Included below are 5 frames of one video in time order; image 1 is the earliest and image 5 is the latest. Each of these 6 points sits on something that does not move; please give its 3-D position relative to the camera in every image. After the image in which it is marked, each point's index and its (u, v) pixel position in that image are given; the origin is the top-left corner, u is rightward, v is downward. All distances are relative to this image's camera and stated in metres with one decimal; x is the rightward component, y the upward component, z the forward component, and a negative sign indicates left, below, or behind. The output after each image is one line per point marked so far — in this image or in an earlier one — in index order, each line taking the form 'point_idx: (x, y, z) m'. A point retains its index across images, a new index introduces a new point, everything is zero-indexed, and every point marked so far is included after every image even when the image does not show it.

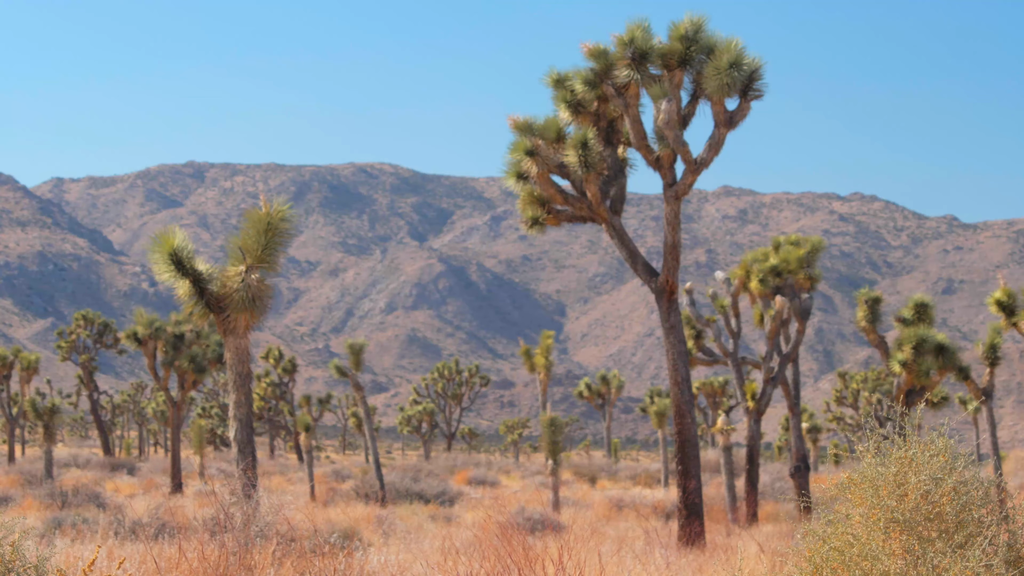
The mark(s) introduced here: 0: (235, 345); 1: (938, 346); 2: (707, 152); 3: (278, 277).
0: (-3.7, -0.8, +10.9) m
1: (+7.5, -0.9, +14.2) m
2: (+4.4, +3.1, +18.5) m
3: (-3.1, +0.1, +11.1) m
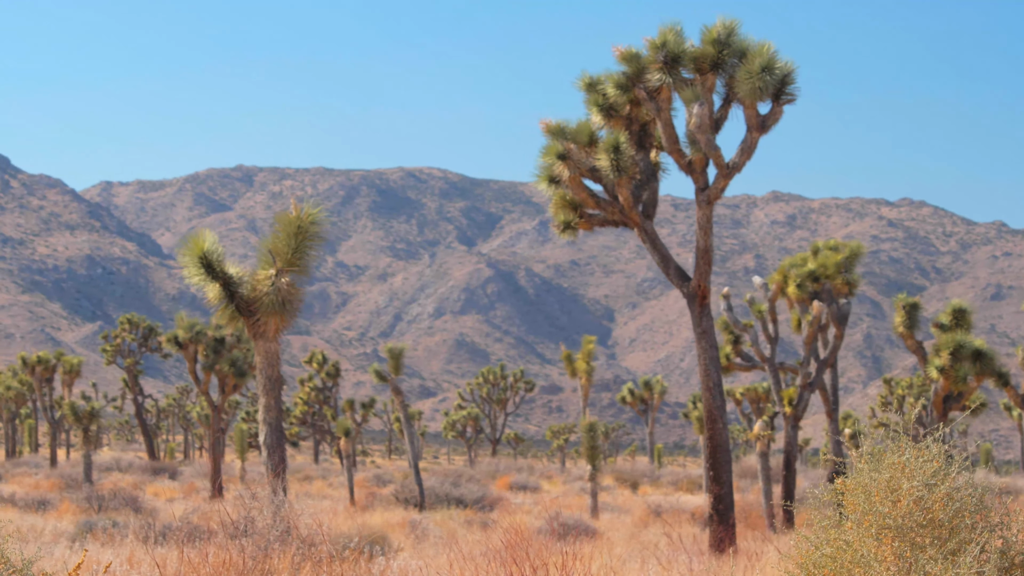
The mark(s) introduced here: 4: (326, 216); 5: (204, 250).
0: (-3.3, -0.8, +11.1) m
1: (+8.0, -1.0, +13.9) m
2: (+5.1, +3.0, +18.4) m
3: (-2.8, +0.1, +11.3) m
4: (-2.5, +1.0, +11.3) m
5: (-4.1, +0.5, +11.1) m
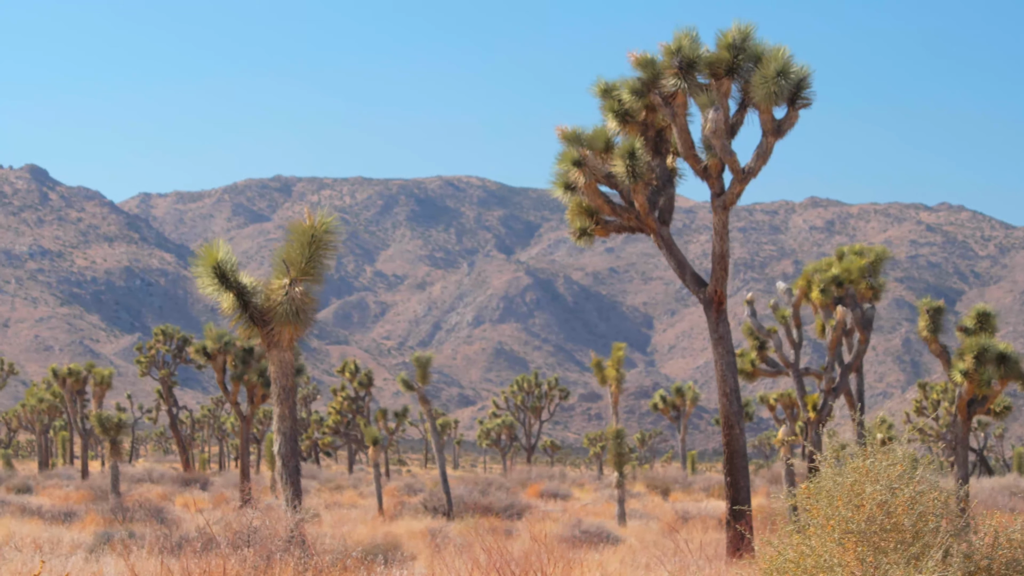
0: (-3.2, -0.9, +11.3) m
1: (+8.2, -1.1, +13.7) m
2: (+5.4, +2.8, +18.3) m
3: (-2.7, 0.0, +11.5) m
4: (-2.4, +0.9, +11.5) m
5: (-4.0, +0.4, +11.3) m
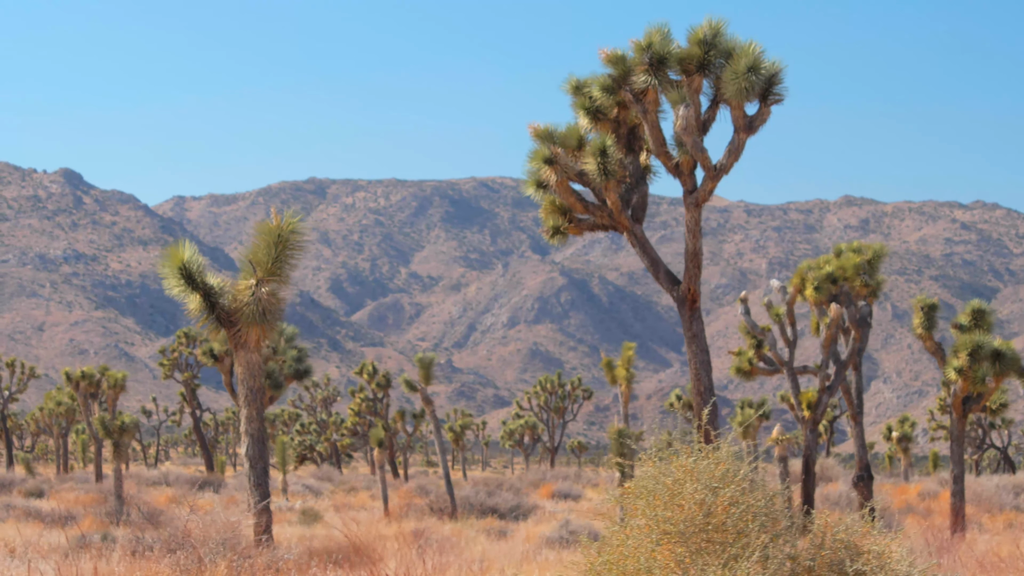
0: (-3.9, -0.9, +11.2) m
1: (+7.4, -1.0, +13.6) m
2: (+4.7, +2.9, +18.2) m
3: (-3.4, 0.0, +11.4) m
4: (-3.1, +0.9, +11.4) m
5: (-4.7, +0.4, +11.2) m
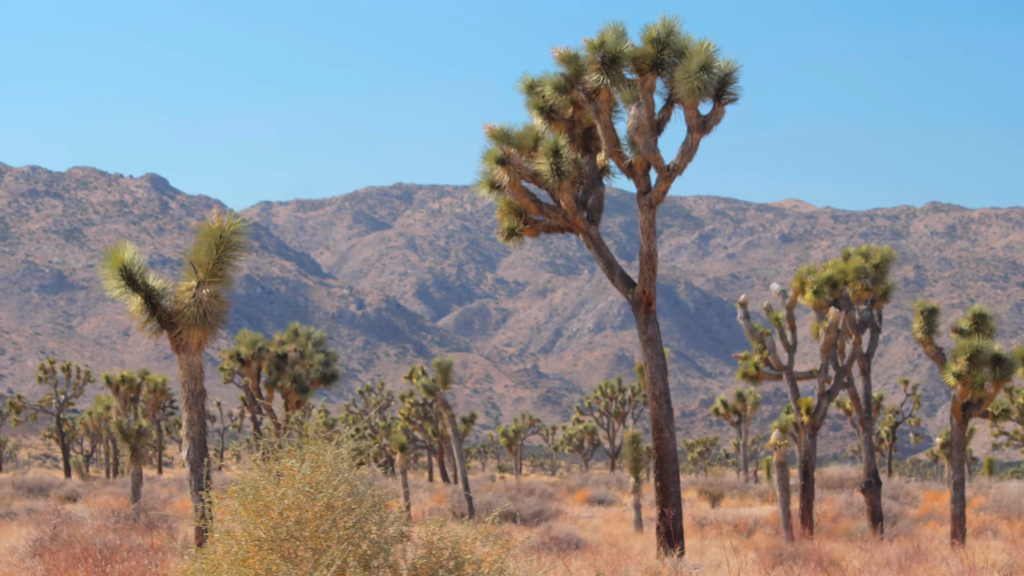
0: (-5.2, -0.9, +11.0) m
1: (+6.2, -1.1, +13.1) m
2: (+3.5, +2.8, +17.8) m
3: (-4.7, 0.0, +11.1) m
4: (-4.4, +0.9, +11.1) m
5: (-6.0, +0.4, +11.0) m
